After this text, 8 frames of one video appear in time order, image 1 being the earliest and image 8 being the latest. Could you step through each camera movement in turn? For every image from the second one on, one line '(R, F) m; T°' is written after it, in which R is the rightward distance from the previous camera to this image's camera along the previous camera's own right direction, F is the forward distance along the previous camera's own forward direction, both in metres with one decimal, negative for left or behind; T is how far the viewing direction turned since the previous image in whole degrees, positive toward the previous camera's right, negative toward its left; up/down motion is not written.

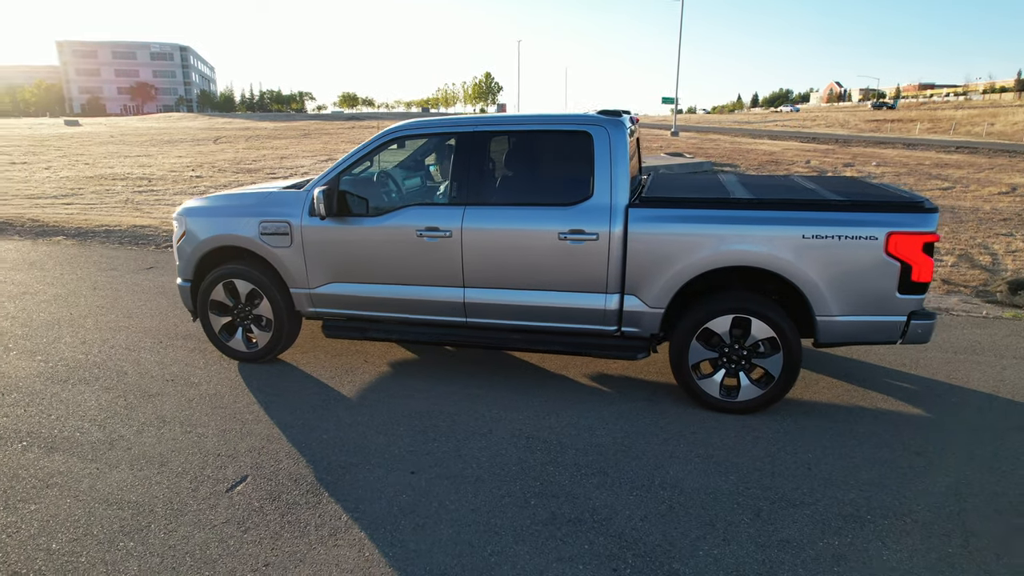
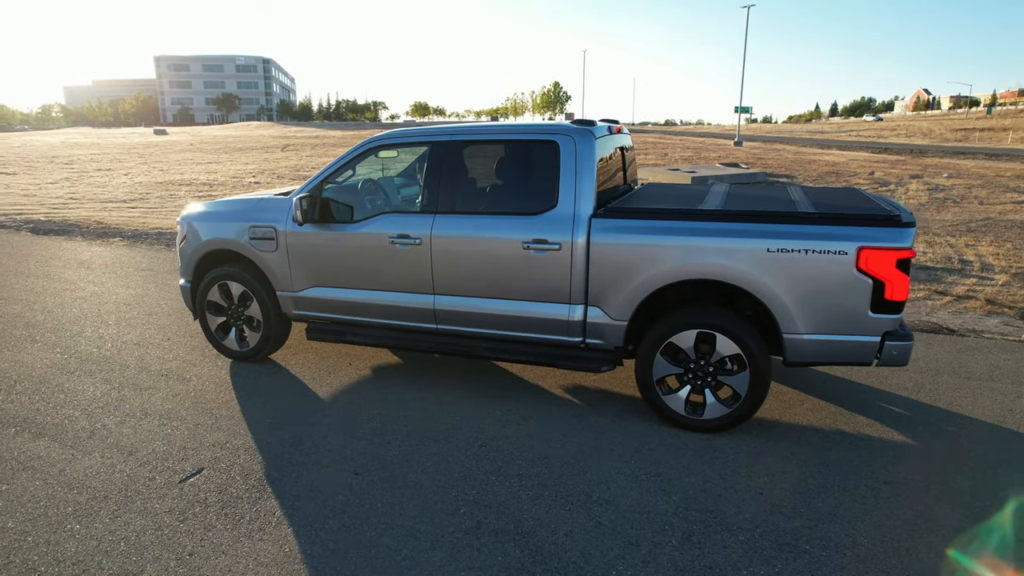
(+0.7, 0.0) m; -6°
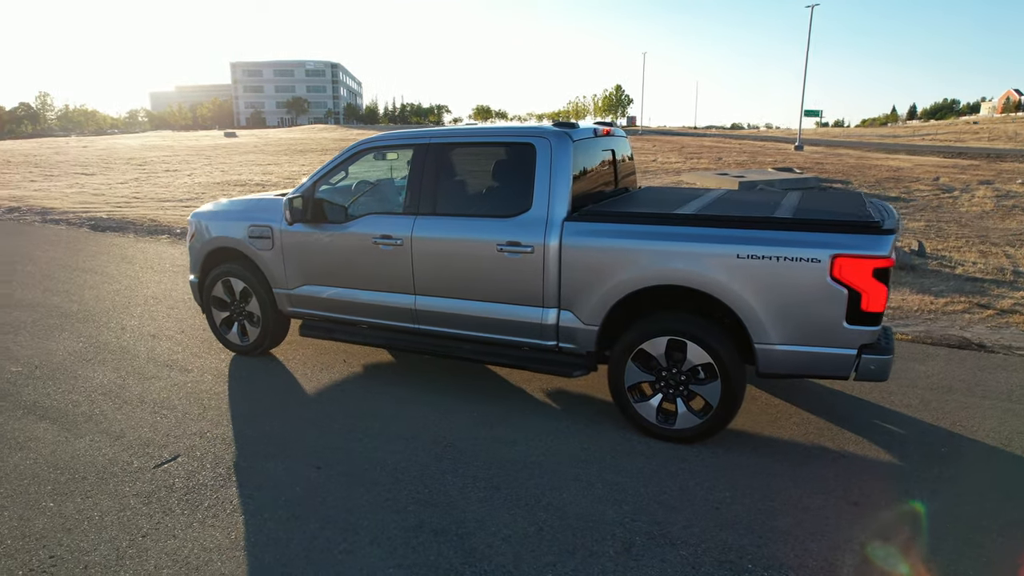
(+0.6, 0.0) m; -5°
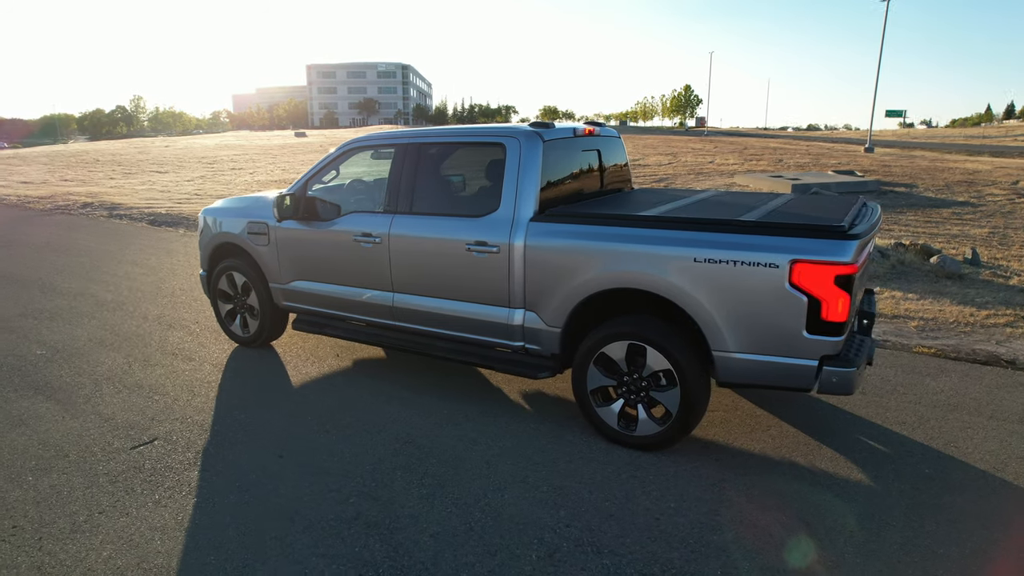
(+0.6, 0.0) m; -6°
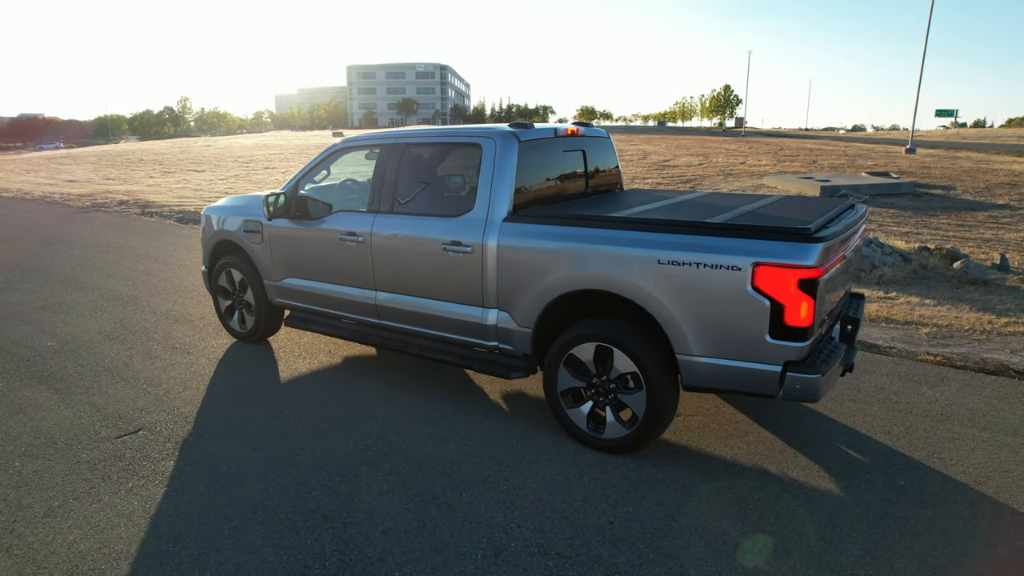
(+0.4, 0.0) m; -3°
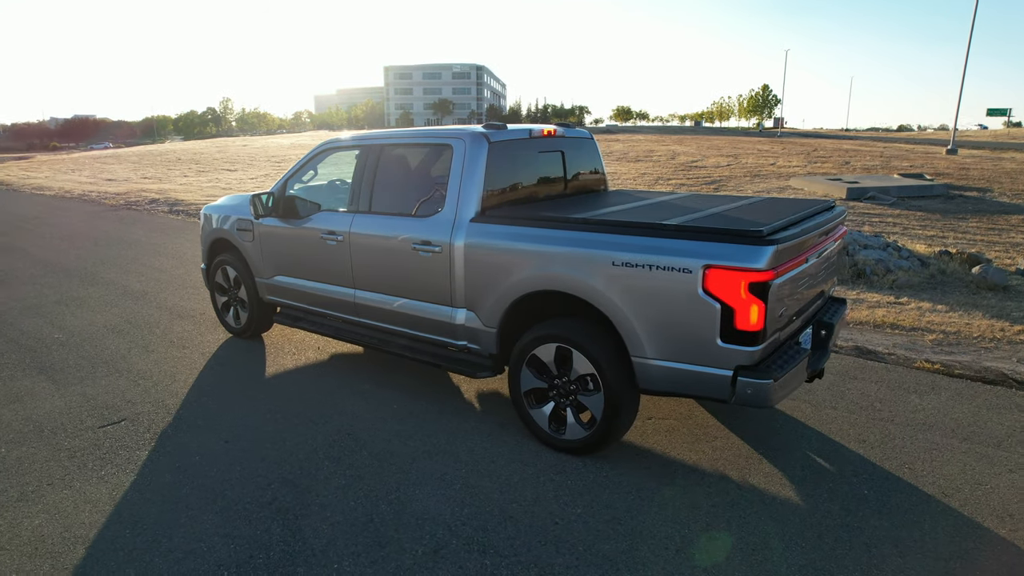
(+0.4, 0.0) m; -3°
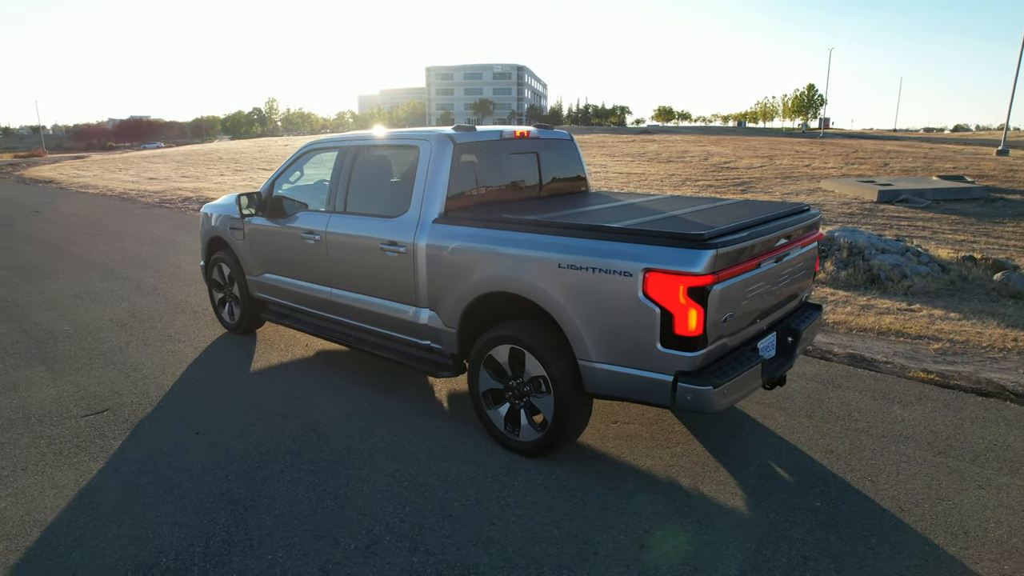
(+0.5, 0.0) m; -3°
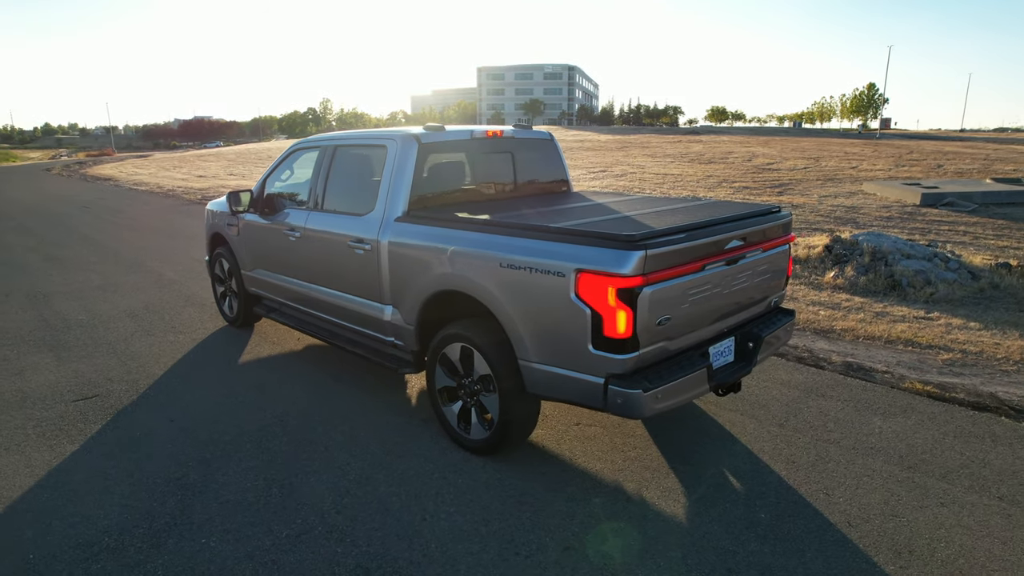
(+0.6, 0.0) m; -4°
